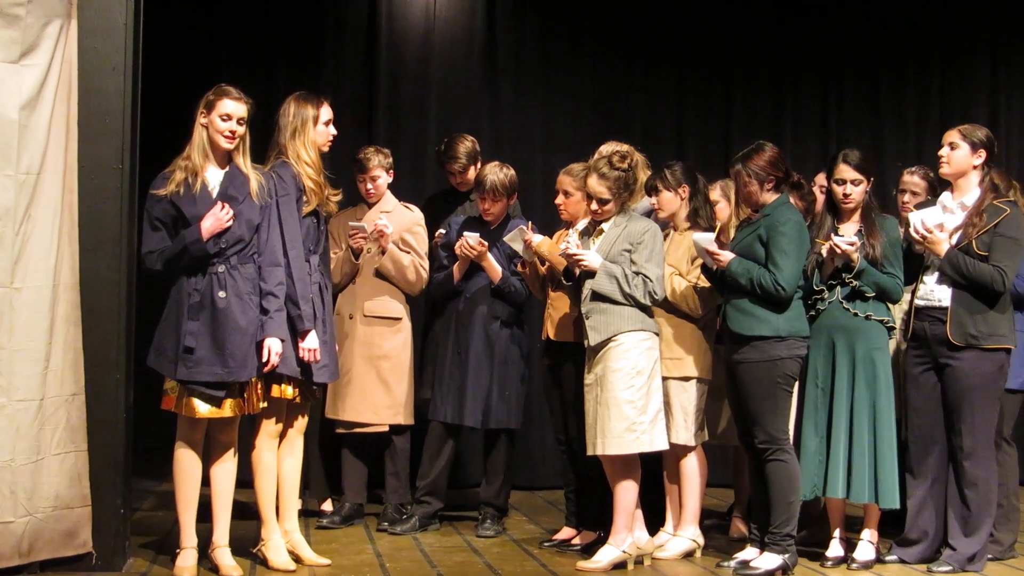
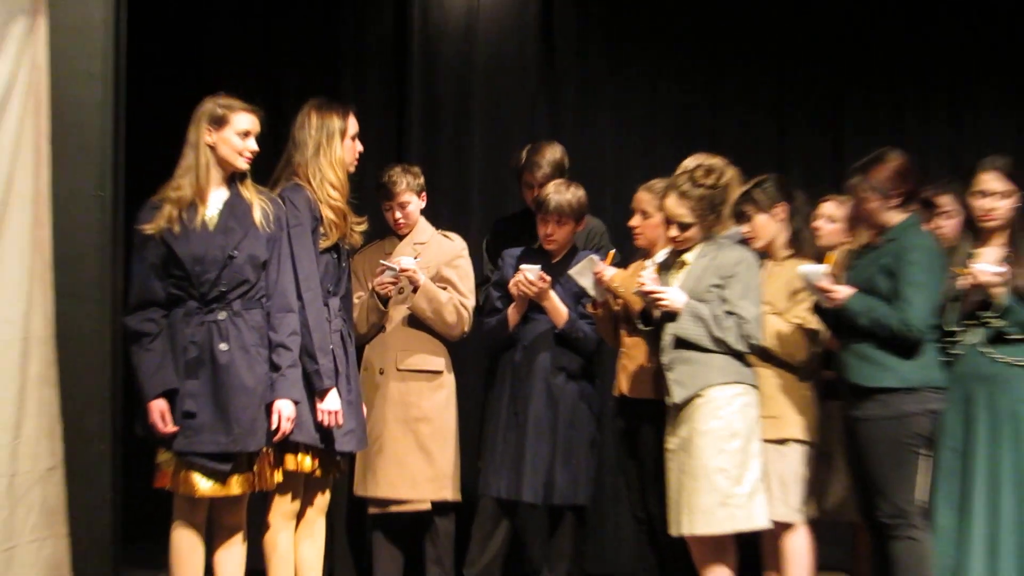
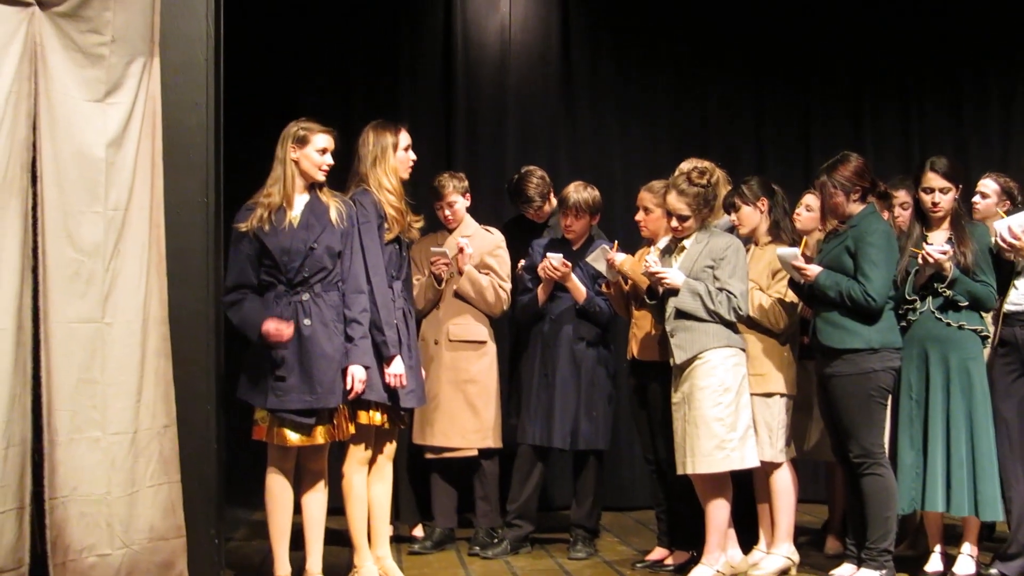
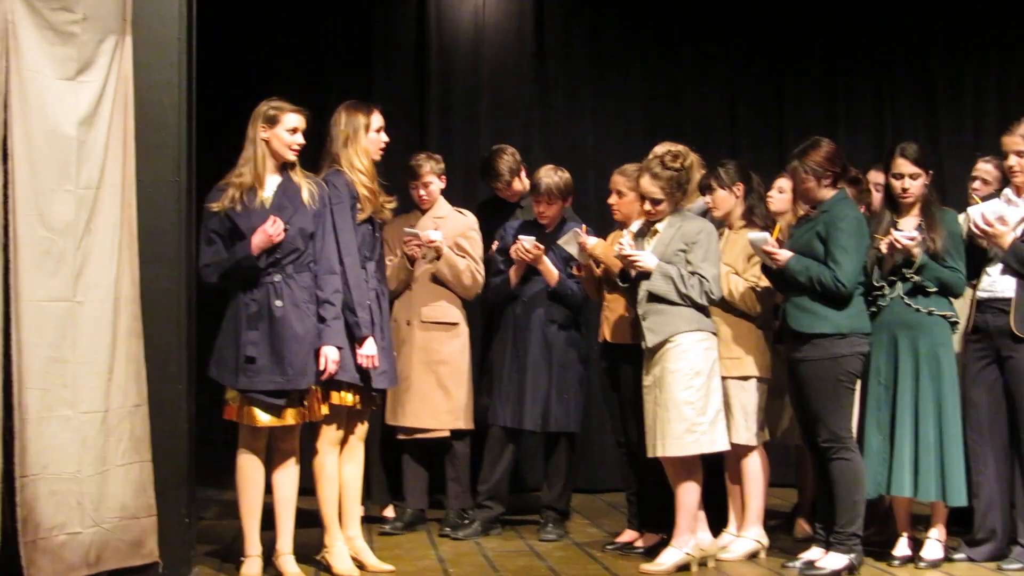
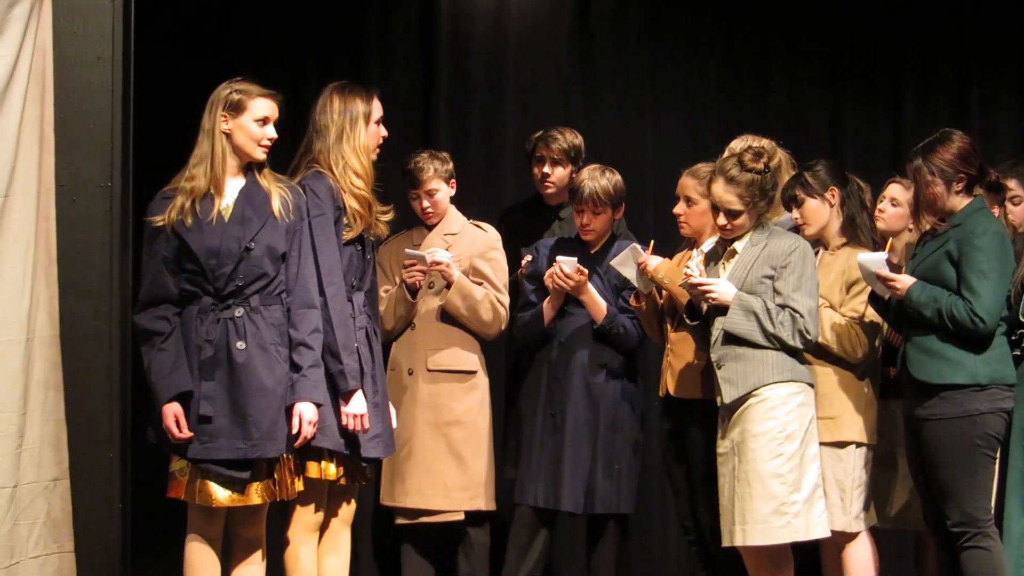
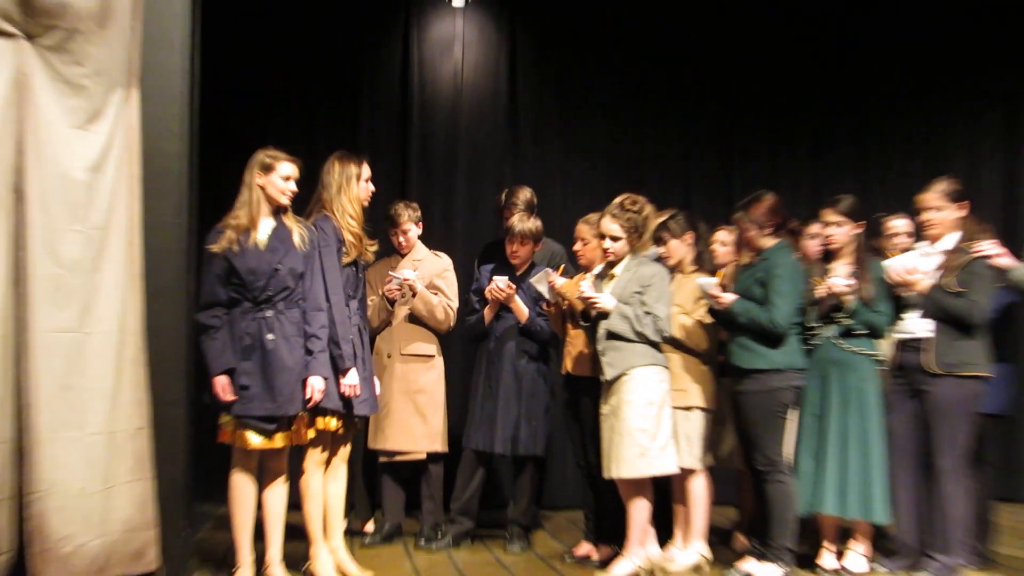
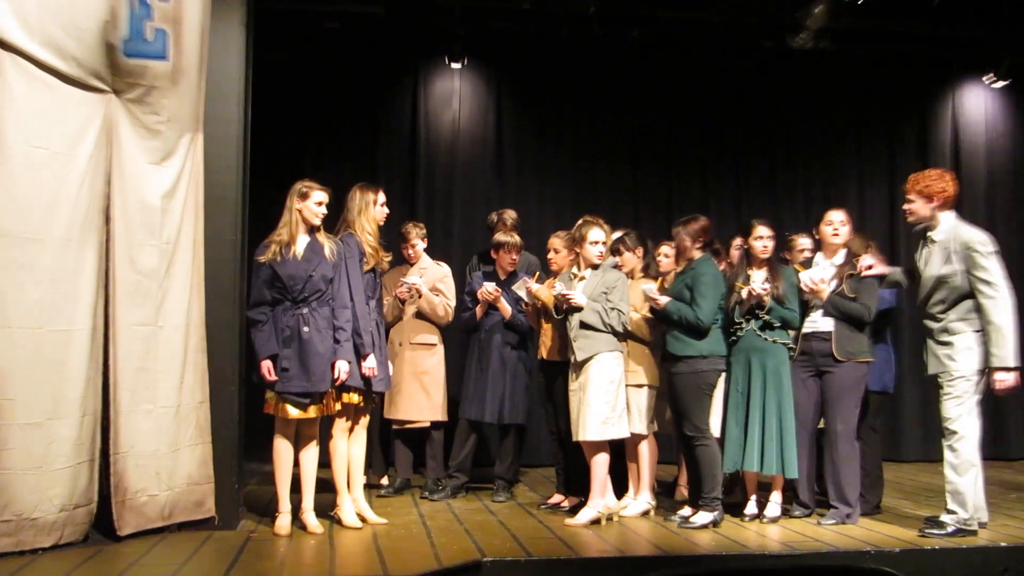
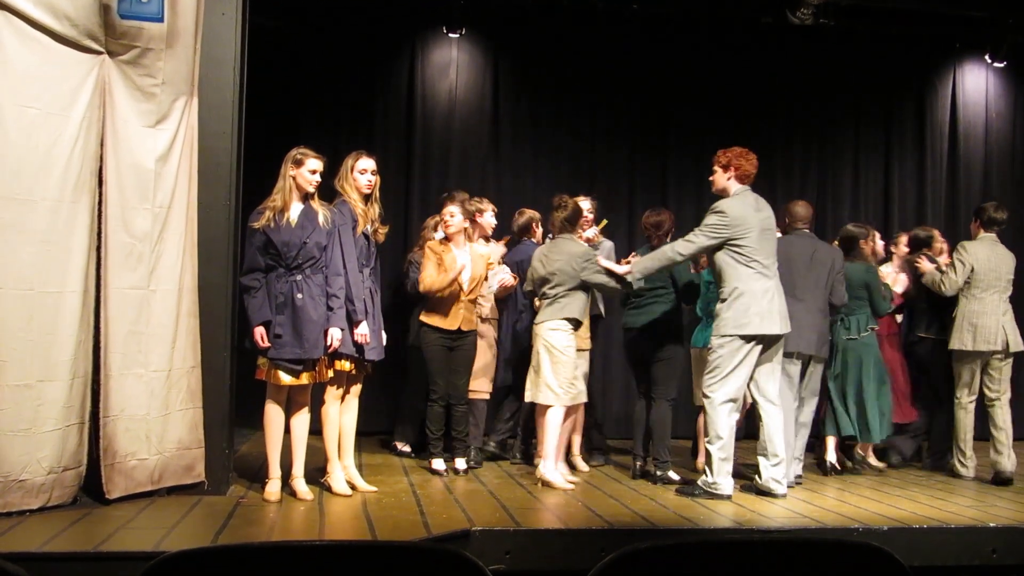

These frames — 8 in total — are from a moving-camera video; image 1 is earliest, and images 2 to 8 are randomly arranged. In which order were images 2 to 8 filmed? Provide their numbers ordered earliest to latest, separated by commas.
4, 3, 5, 2, 6, 7, 8
